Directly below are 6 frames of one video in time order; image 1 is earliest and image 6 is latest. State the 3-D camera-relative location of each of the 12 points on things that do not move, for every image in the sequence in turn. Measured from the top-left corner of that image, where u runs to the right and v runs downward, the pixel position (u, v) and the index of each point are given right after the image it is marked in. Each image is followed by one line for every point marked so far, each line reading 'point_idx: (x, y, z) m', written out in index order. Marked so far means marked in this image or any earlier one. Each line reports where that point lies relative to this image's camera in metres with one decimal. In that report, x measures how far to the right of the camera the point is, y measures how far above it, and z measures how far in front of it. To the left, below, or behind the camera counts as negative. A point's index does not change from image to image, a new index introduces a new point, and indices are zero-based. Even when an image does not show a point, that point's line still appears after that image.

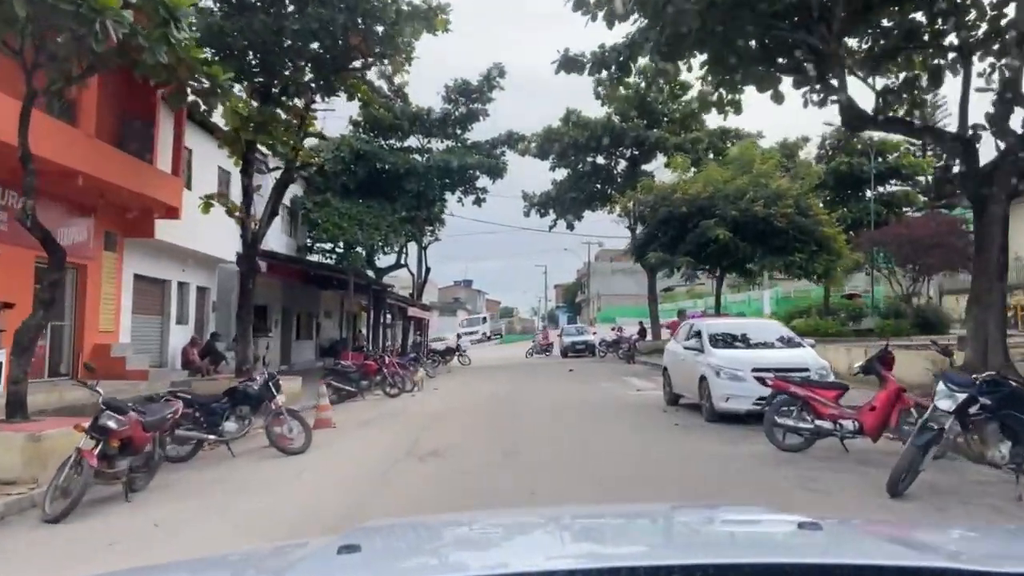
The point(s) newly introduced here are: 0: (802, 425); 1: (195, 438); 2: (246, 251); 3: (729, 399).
0: (+3.9, -1.8, +10.3) m
1: (-4.6, -2.2, +11.2) m
2: (-6.5, +0.9, +18.6) m
3: (+3.6, -1.8, +12.7) m
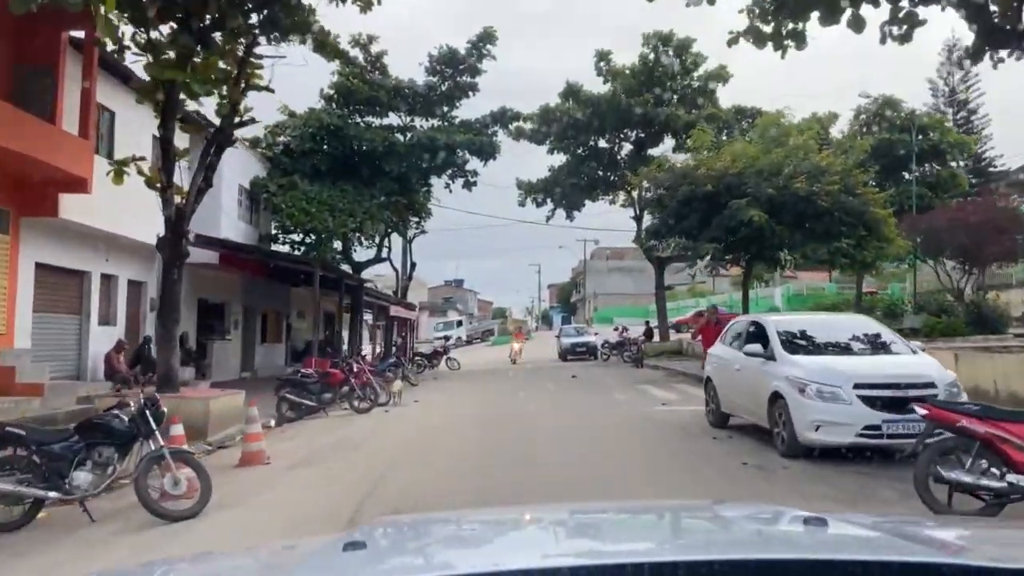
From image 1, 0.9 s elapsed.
0: (+3.9, -1.6, +6.4) m
1: (-4.6, -2.0, +7.3) m
2: (-6.5, +1.1, +14.7) m
3: (+3.6, -1.6, +8.9) m
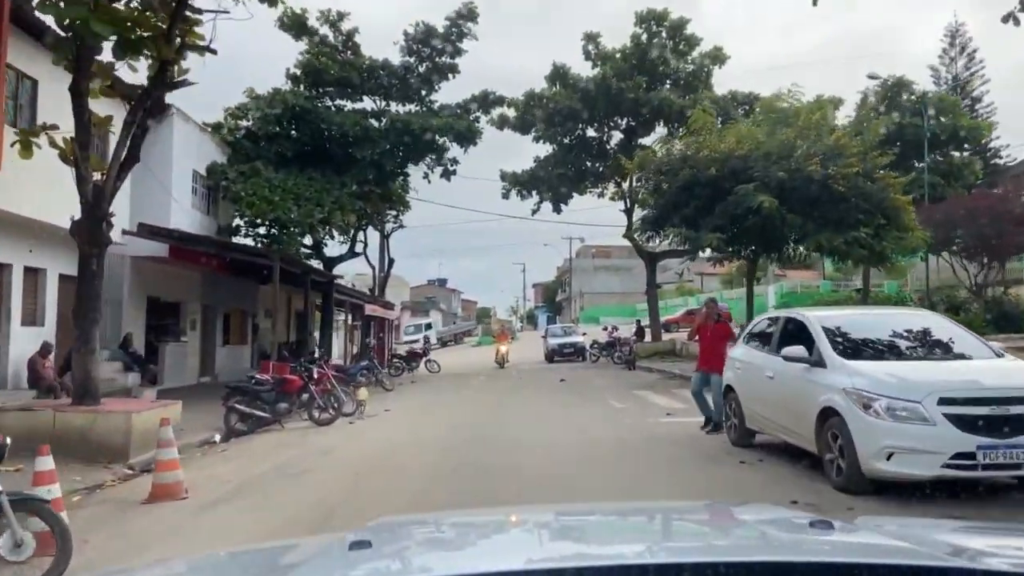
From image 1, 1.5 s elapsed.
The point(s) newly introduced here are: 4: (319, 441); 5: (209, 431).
0: (+3.8, -1.5, +4.3) m
1: (-4.8, -1.9, +5.1) m
2: (-6.9, +1.2, +12.4) m
3: (+3.4, -1.5, +6.8) m
4: (-3.5, -2.8, +14.1) m
5: (-5.9, -2.8, +15.0) m
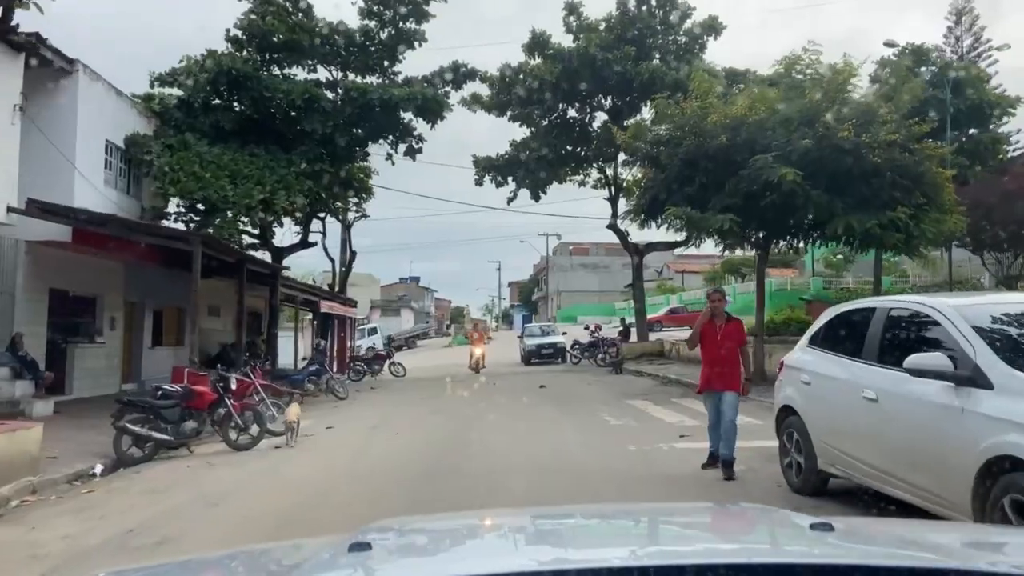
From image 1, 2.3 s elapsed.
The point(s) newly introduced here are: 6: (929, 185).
0: (+3.7, -1.3, +1.3) m
1: (-4.9, -1.7, +1.7) m
2: (-7.2, +1.4, +9.0) m
3: (+3.2, -1.3, +3.8) m
4: (-3.9, -2.6, +10.8) m
5: (-6.4, -2.6, +11.7) m
6: (+8.6, +2.1, +15.9) m
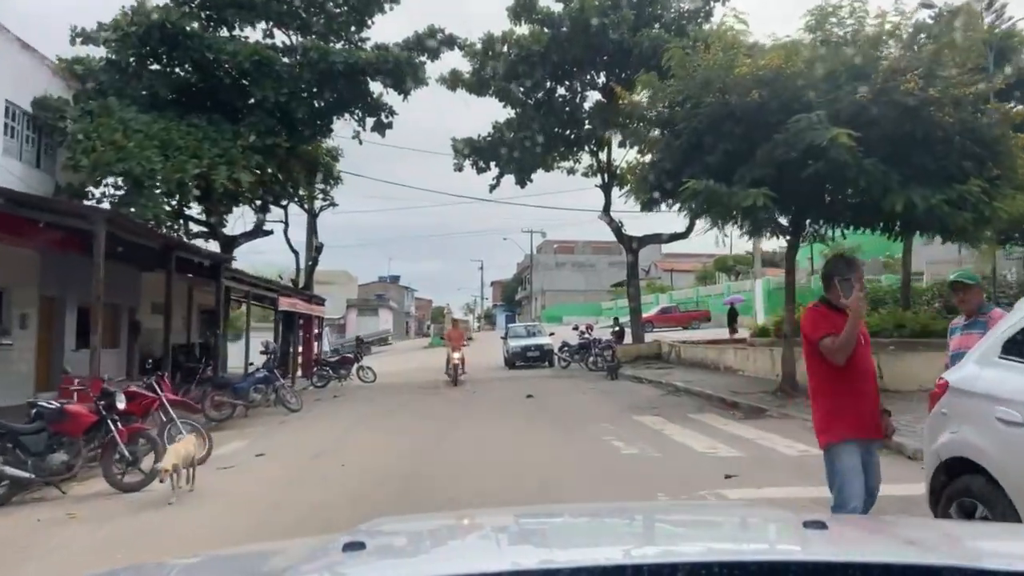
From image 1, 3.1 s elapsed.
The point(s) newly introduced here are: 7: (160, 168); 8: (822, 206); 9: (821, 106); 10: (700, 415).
0: (+3.7, -1.1, -1.7) m
1: (-4.9, -1.5, -1.4) m
2: (-7.4, +1.6, +5.8) m
3: (+3.1, -1.1, +0.8) m
4: (-4.1, -2.4, +7.6) m
5: (-6.6, -2.4, +8.5) m
6: (+8.3, +2.3, +13.0) m
7: (-7.8, +2.6, +17.0) m
8: (+5.4, +1.5, +13.5) m
9: (+5.2, +3.1, +12.8) m
10: (+3.4, -2.3, +14.0) m
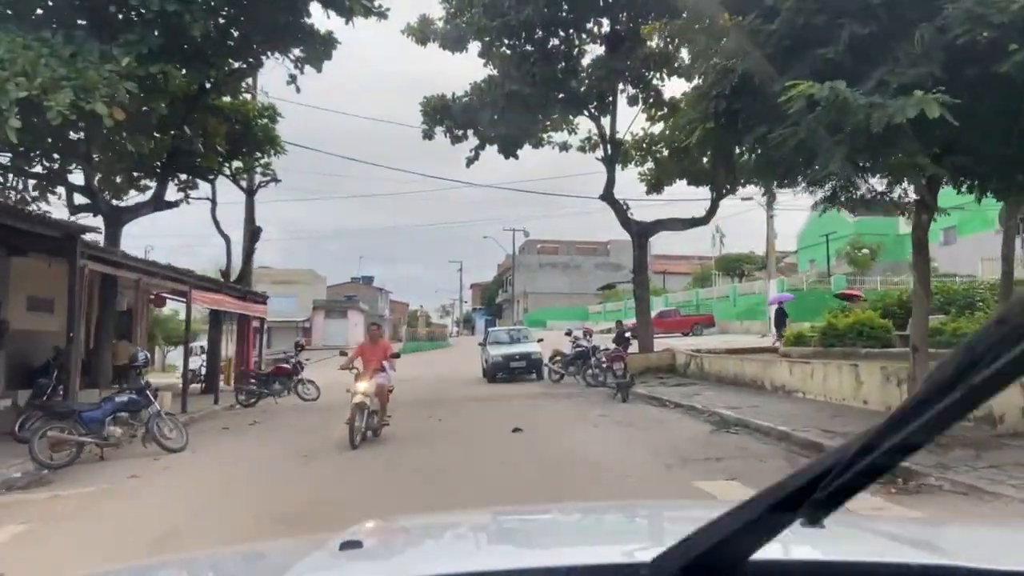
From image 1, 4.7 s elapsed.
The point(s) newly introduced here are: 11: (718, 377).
0: (+3.9, -0.8, -7.0) m
1: (-4.7, -1.1, -7.0) m
2: (-7.3, +1.9, +0.2) m
3: (+3.3, -0.8, -4.6) m
4: (-4.2, -2.1, +2.0) m
5: (-6.7, -2.1, +2.8) m
6: (+8.1, +2.4, +7.8) m
7: (-8.0, +2.9, +11.3) m
8: (+5.2, +1.7, +8.1) m
9: (+5.0, +3.3, +7.5) m
10: (+3.2, -2.1, +8.6) m
11: (+5.3, -2.2, +19.9) m
